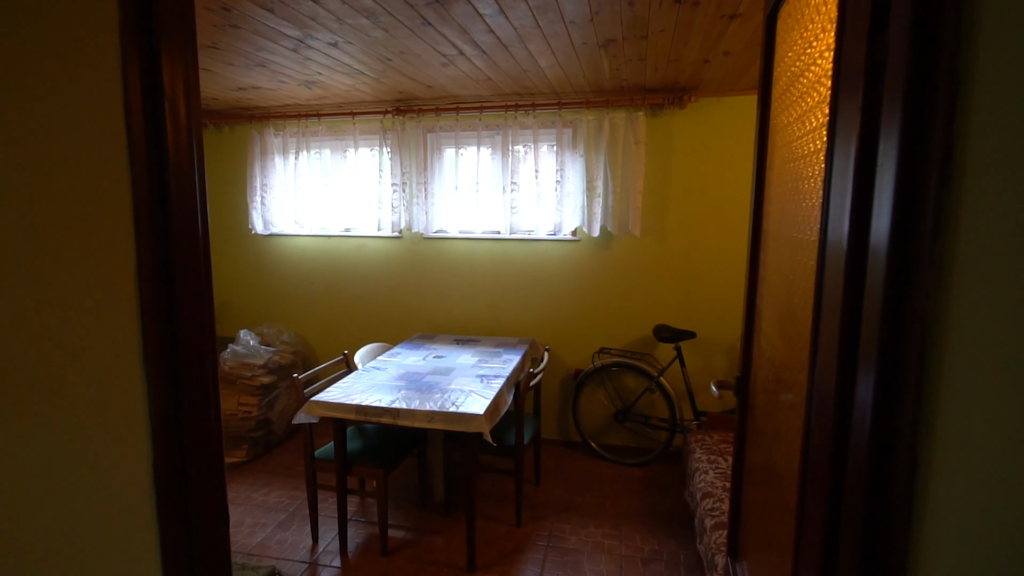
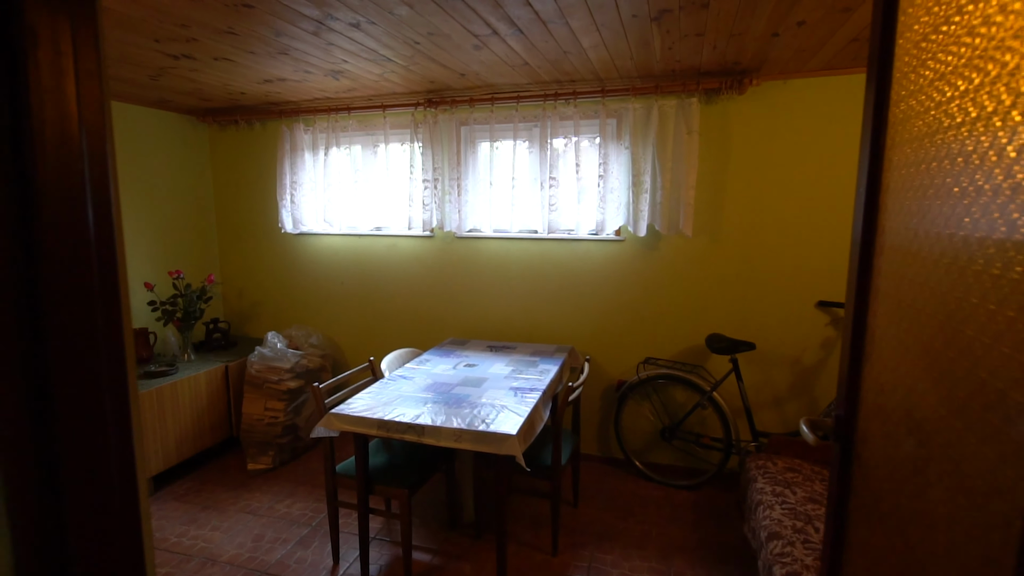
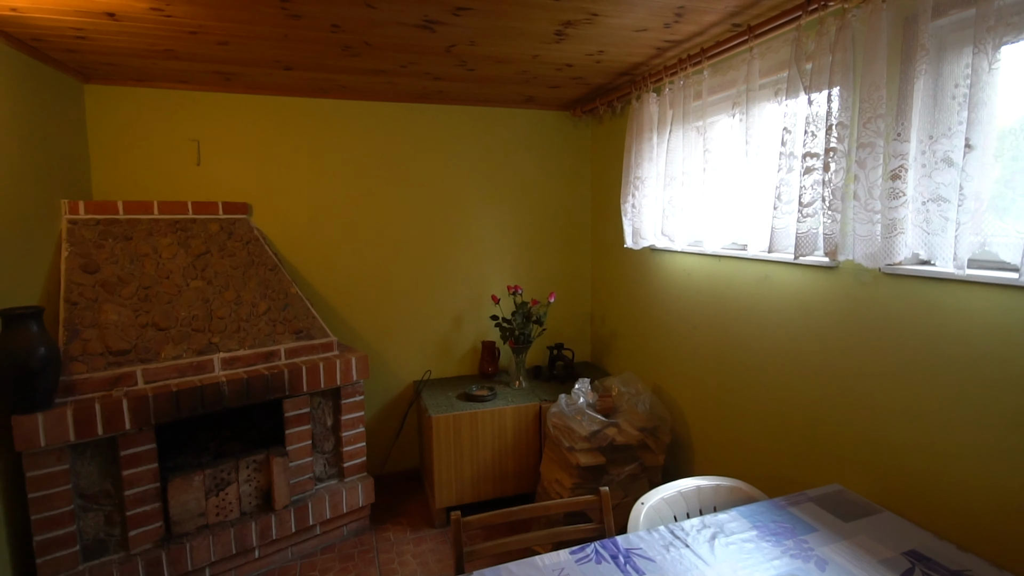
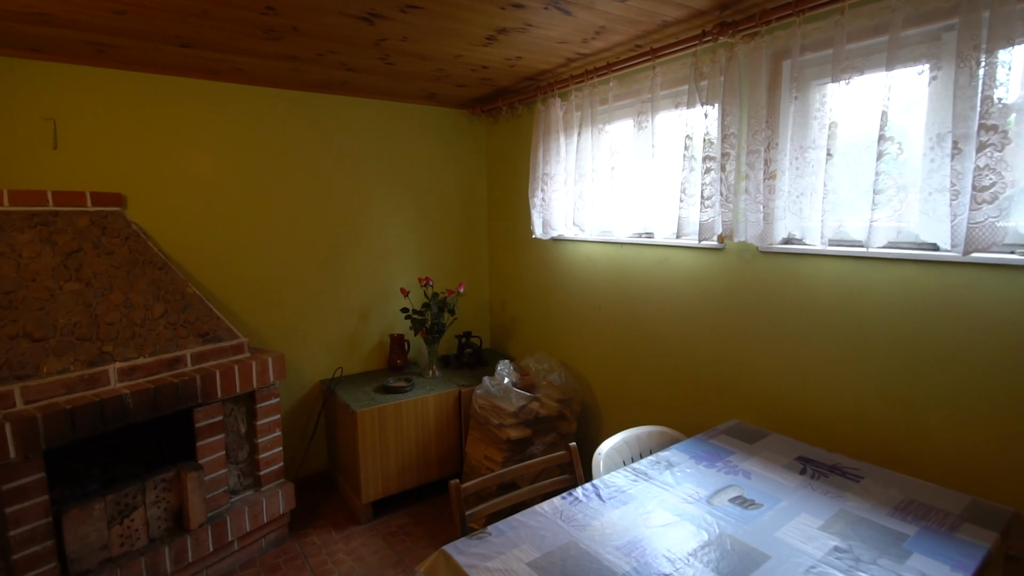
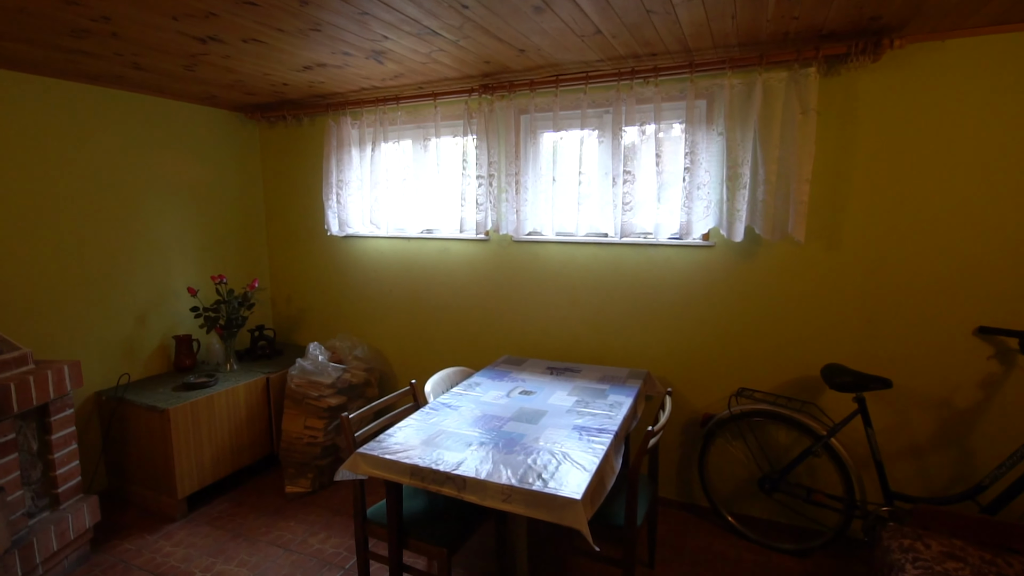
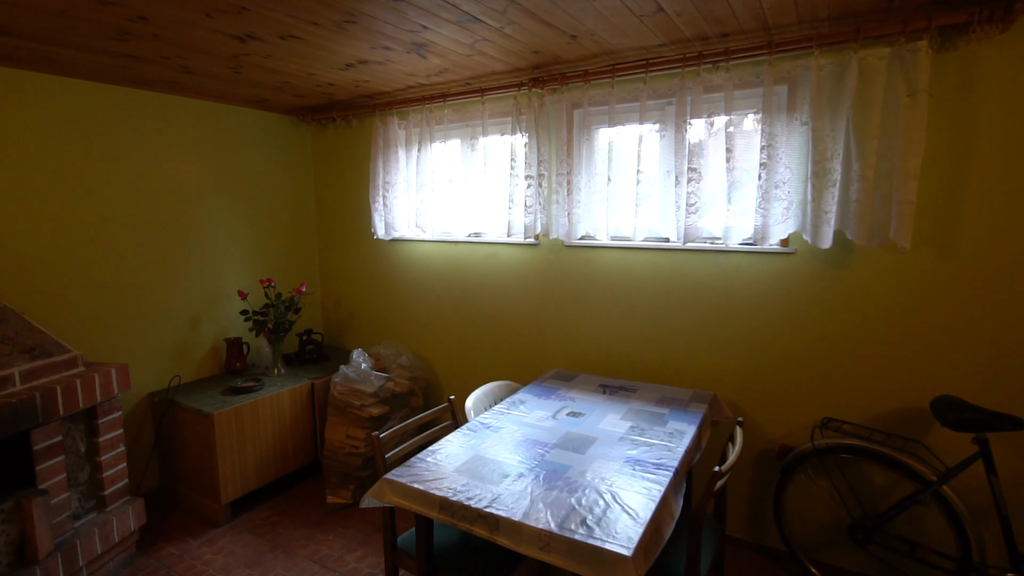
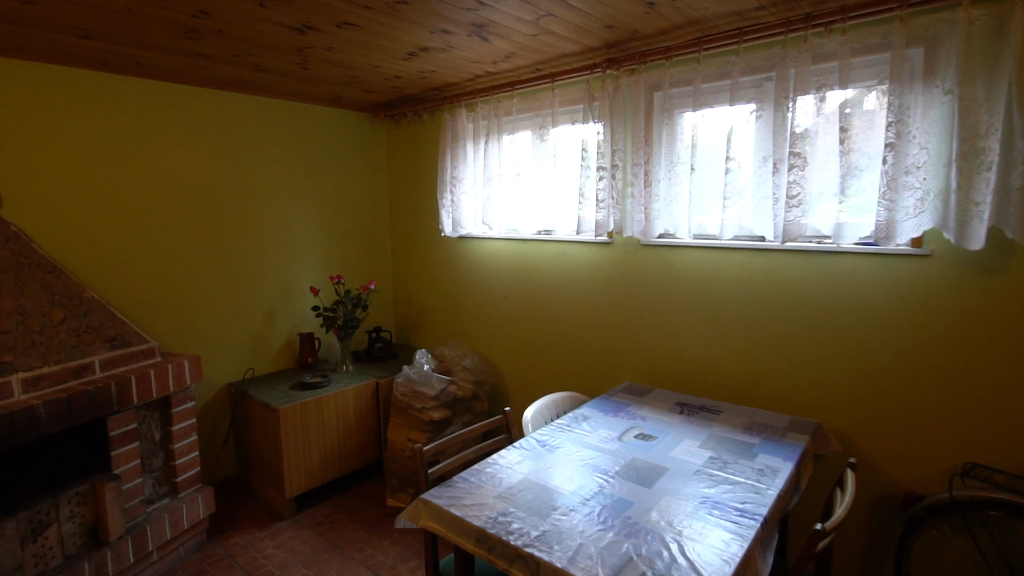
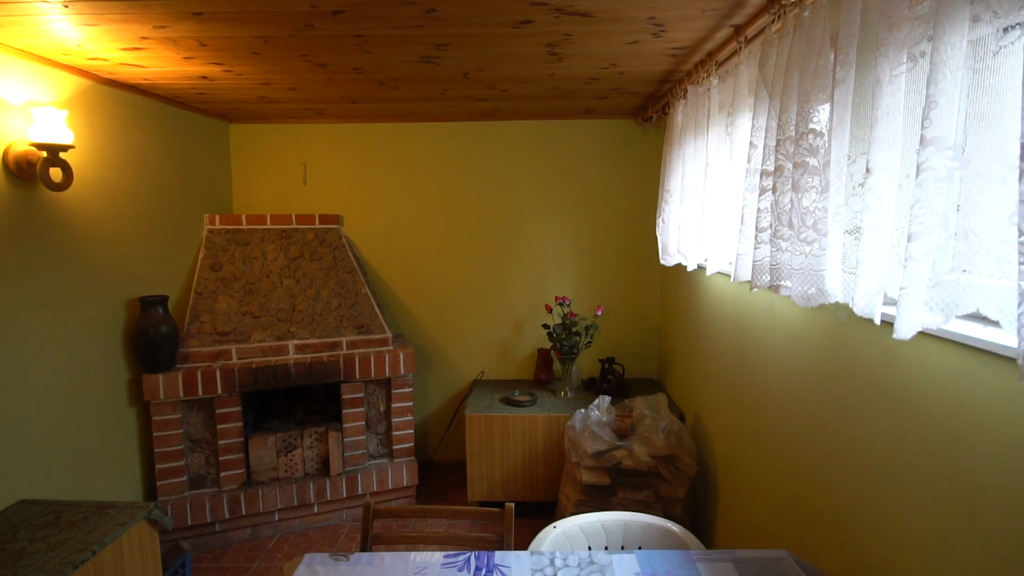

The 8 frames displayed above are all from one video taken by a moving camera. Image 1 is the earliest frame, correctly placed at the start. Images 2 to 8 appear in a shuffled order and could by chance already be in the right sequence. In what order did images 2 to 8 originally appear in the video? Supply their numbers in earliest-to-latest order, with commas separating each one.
2, 5, 6, 7, 4, 3, 8
